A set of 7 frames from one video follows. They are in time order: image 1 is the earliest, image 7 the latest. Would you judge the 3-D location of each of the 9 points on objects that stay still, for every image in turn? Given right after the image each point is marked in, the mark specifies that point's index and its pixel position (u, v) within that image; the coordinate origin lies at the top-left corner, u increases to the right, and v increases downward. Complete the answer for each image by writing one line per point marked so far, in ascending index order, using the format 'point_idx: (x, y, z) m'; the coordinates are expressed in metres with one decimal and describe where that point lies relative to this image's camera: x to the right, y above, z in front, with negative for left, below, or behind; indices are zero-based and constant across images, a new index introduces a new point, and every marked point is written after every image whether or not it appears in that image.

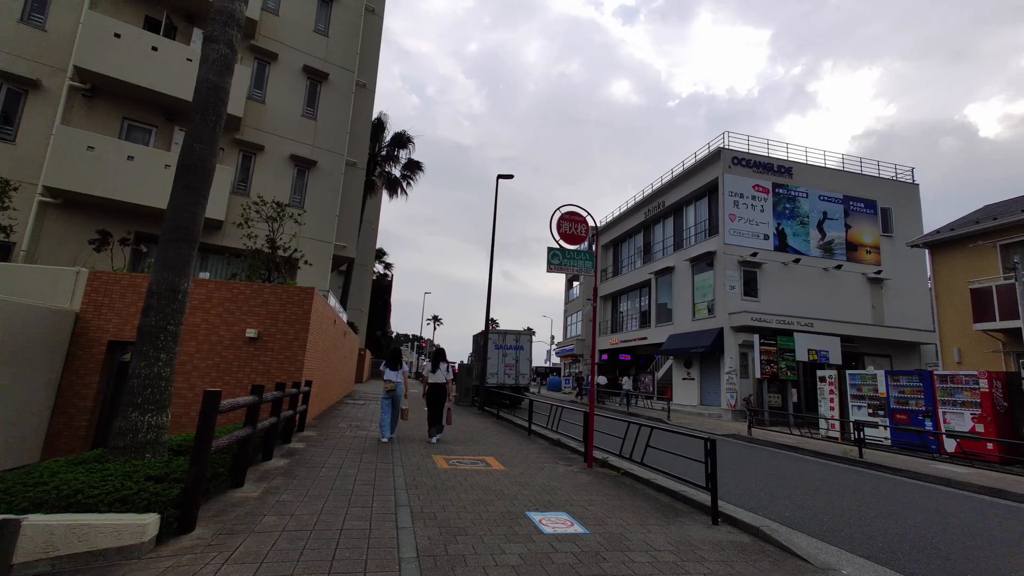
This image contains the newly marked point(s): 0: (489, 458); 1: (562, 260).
0: (-0.5, -3.5, +9.1) m
1: (+1.0, +0.6, +9.5) m
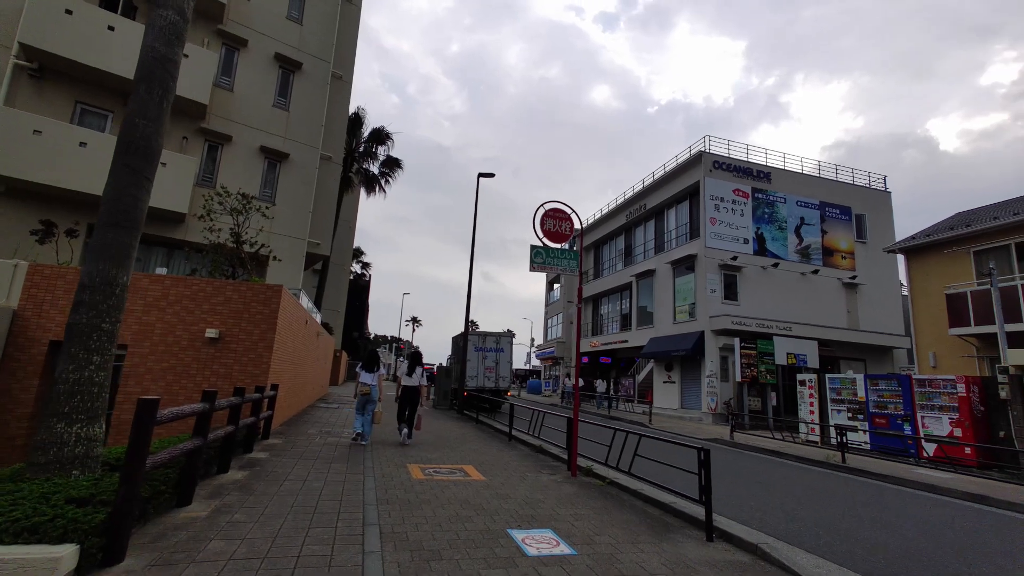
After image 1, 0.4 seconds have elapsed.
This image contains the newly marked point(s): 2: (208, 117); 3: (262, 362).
0: (-0.8, -3.4, +8.6) m
1: (+0.7, +0.6, +9.1) m
2: (-10.8, +6.1, +16.0) m
3: (-5.6, -1.7, +10.0) m
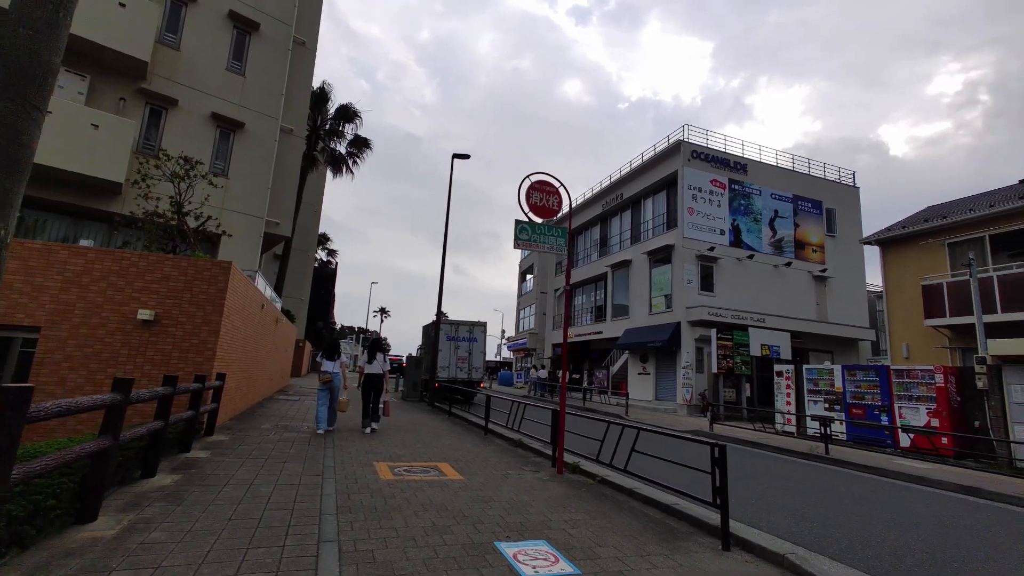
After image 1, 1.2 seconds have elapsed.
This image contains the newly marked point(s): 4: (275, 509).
0: (-1.2, -3.1, +7.7) m
1: (+0.4, +1.0, +8.3) m
2: (-11.5, +6.7, +14.3) m
3: (-6.0, -1.2, +8.7) m
4: (-2.6, -2.4, +4.9) m
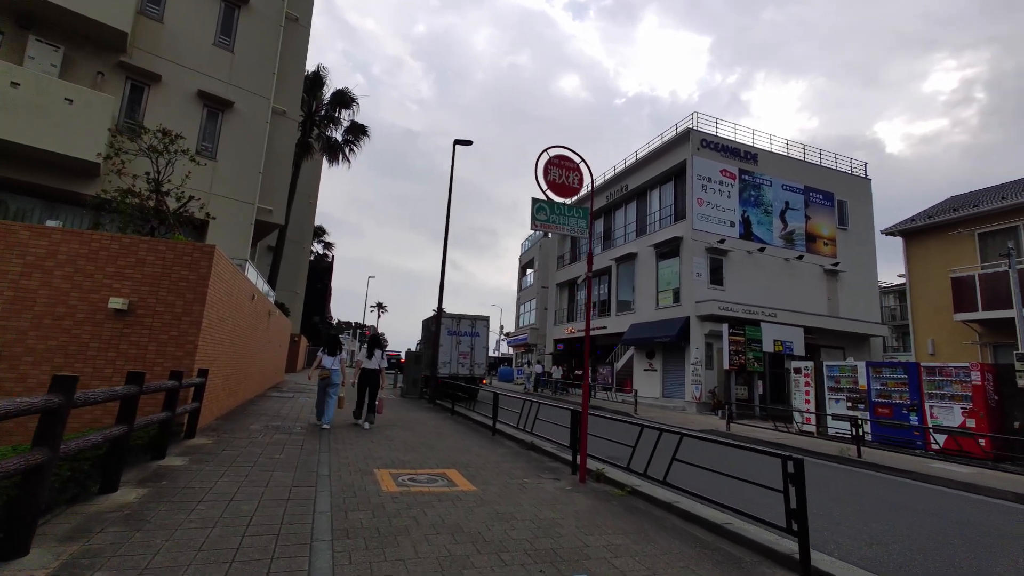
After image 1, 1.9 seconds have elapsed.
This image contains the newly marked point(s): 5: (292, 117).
0: (-0.9, -2.8, +6.9) m
1: (+0.6, +1.2, +7.4) m
2: (-11.2, +7.0, +13.3) m
3: (-5.7, -1.0, +7.8) m
4: (-2.3, -2.2, +4.1) m
5: (-8.6, +6.7, +17.5) m
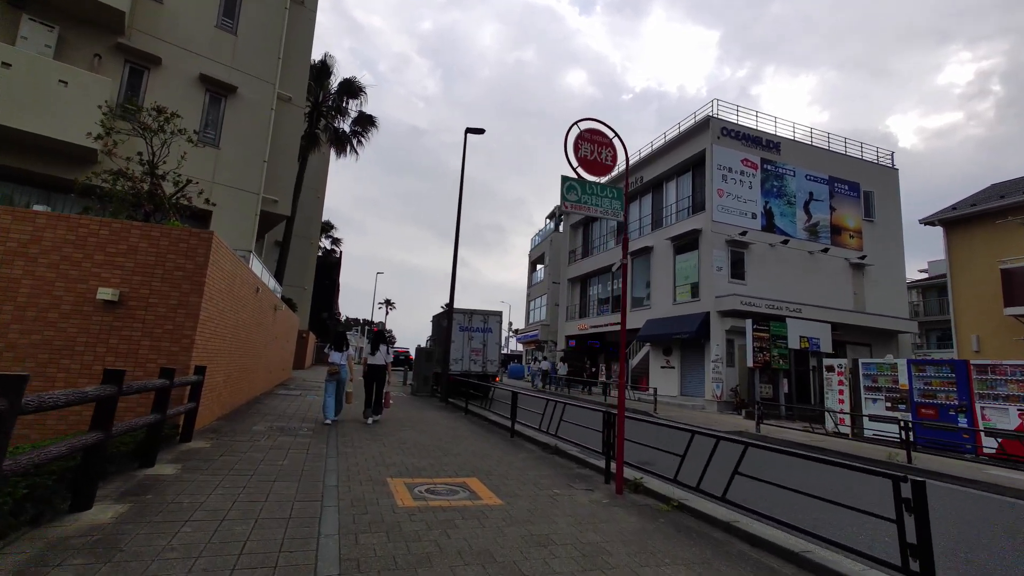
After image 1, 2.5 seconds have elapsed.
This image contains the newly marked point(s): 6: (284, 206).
0: (-0.5, -2.7, +6.2) m
1: (+1.0, +1.3, +6.6) m
2: (-10.8, +7.2, +12.6) m
3: (-5.3, -0.8, +7.2) m
4: (-2.0, -2.1, +3.4) m
5: (-8.0, +6.9, +16.8) m
6: (-8.2, +2.9, +16.0) m
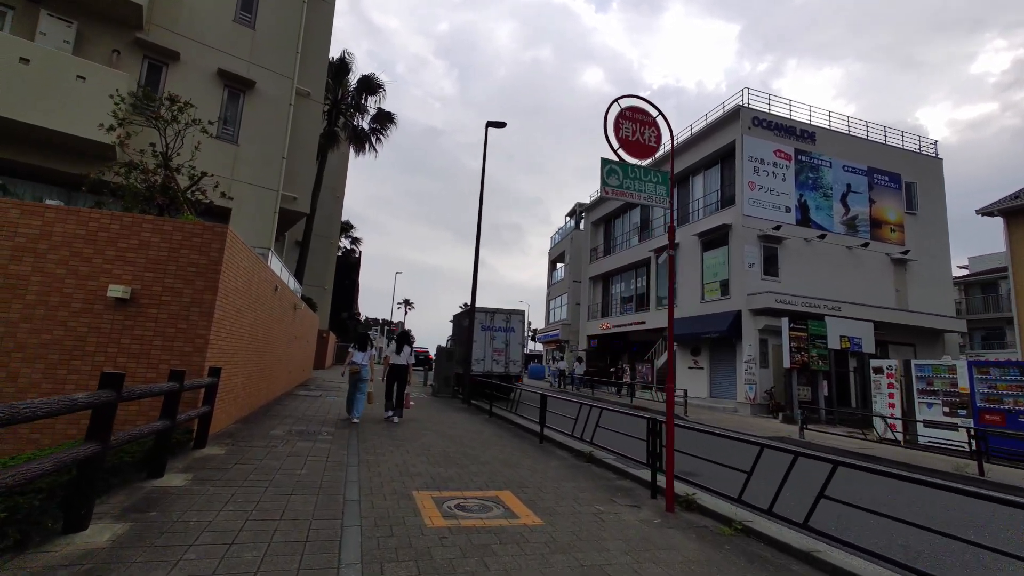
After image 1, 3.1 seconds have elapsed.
0: (-0.1, -2.6, +5.6) m
1: (+1.5, +1.4, +6.0) m
2: (-10.1, +7.2, +12.4) m
3: (-4.8, -0.7, +6.8) m
4: (-1.6, -2.0, +2.9) m
5: (-7.2, +7.0, +16.5) m
6: (-7.3, +3.0, +15.8) m
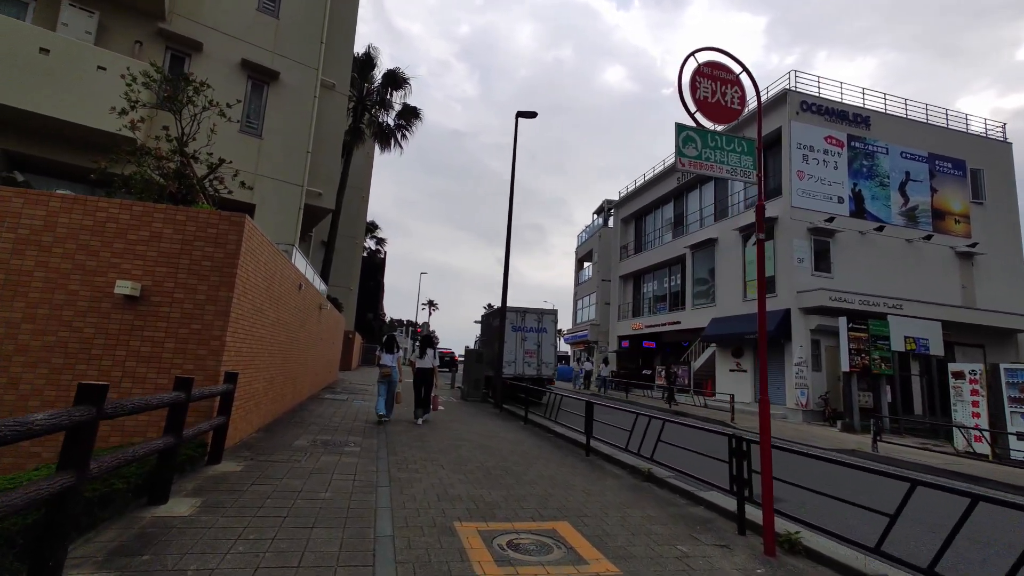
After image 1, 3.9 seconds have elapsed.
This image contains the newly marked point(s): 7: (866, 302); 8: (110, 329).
0: (+0.6, -2.5, +4.7) m
1: (+2.1, +1.5, +5.0) m
2: (-9.2, +7.3, +12.0) m
3: (-4.1, -0.7, +6.1) m
4: (-1.1, -2.0, +2.0) m
5: (-6.1, +7.0, +15.9) m
6: (-6.2, +3.0, +15.2) m
7: (+14.7, -0.6, +18.6) m
8: (-5.3, -0.5, +5.9) m
